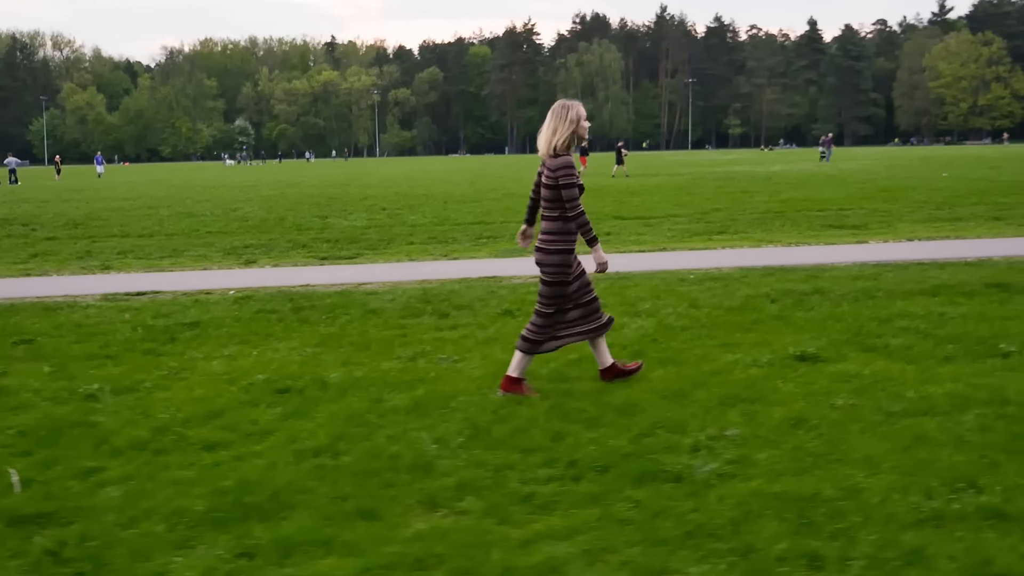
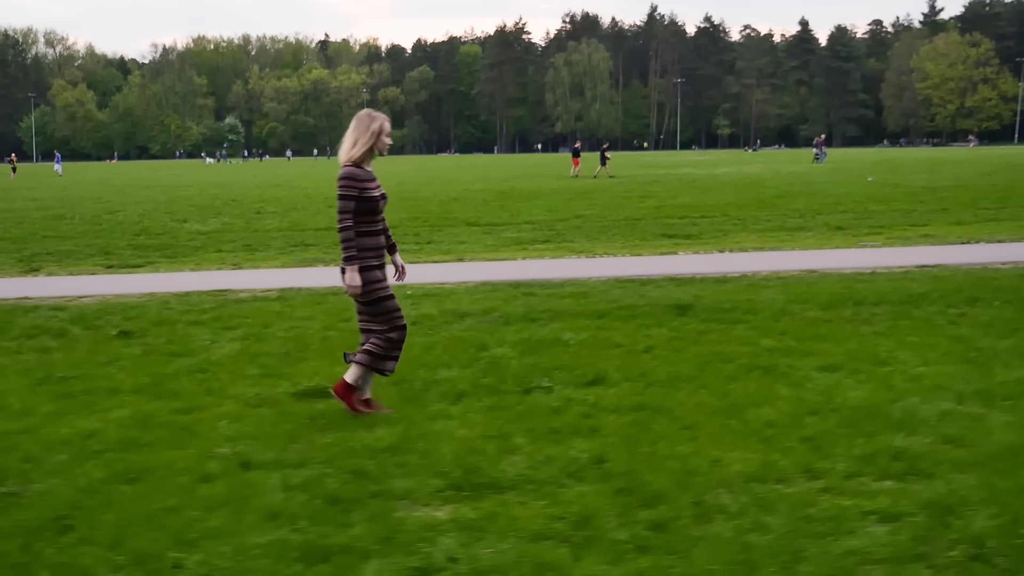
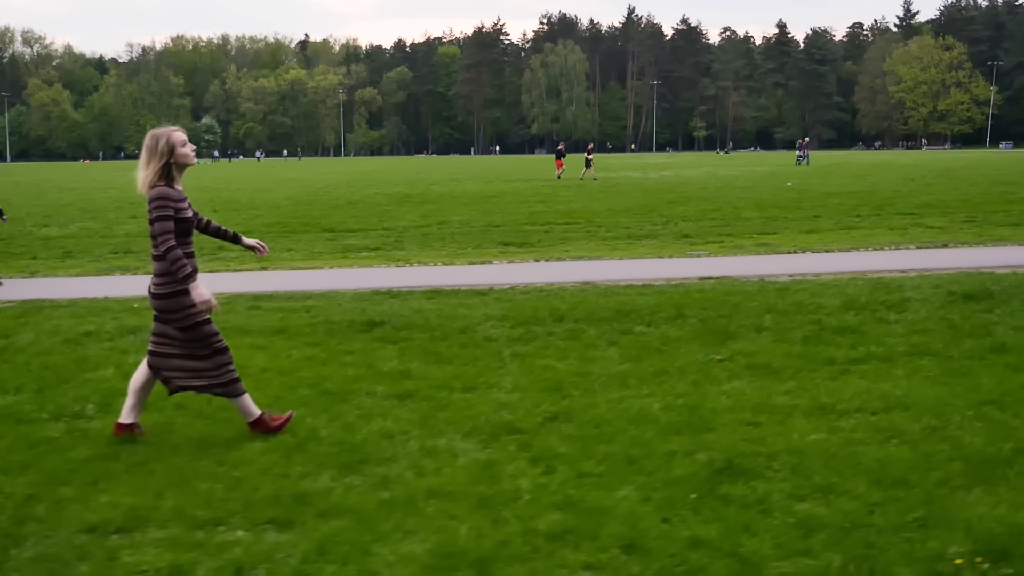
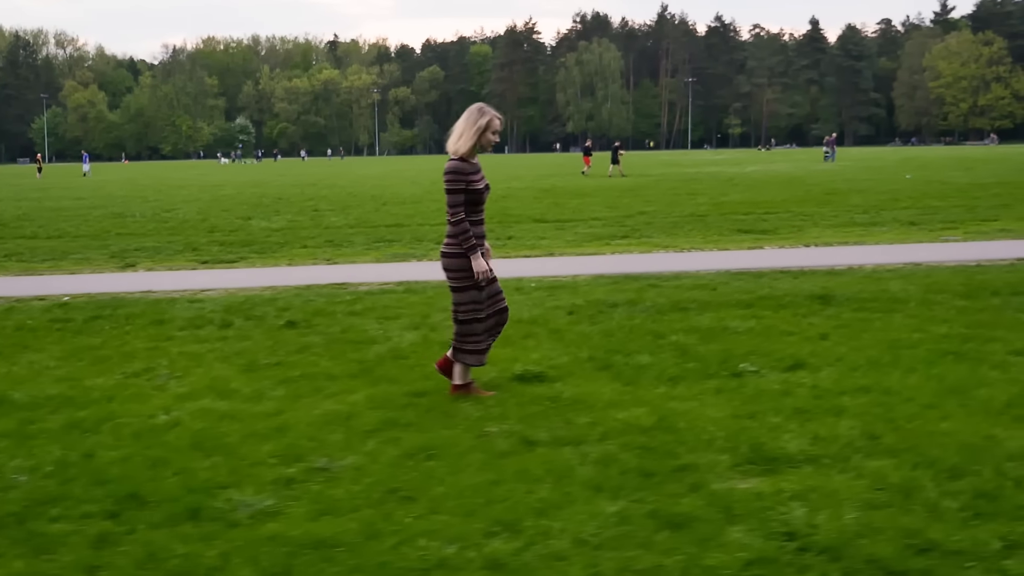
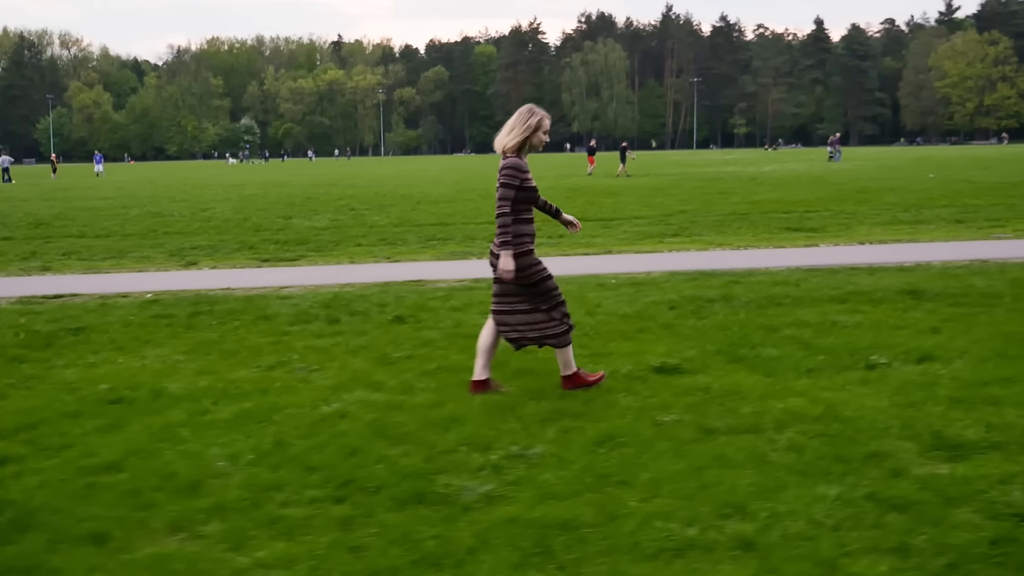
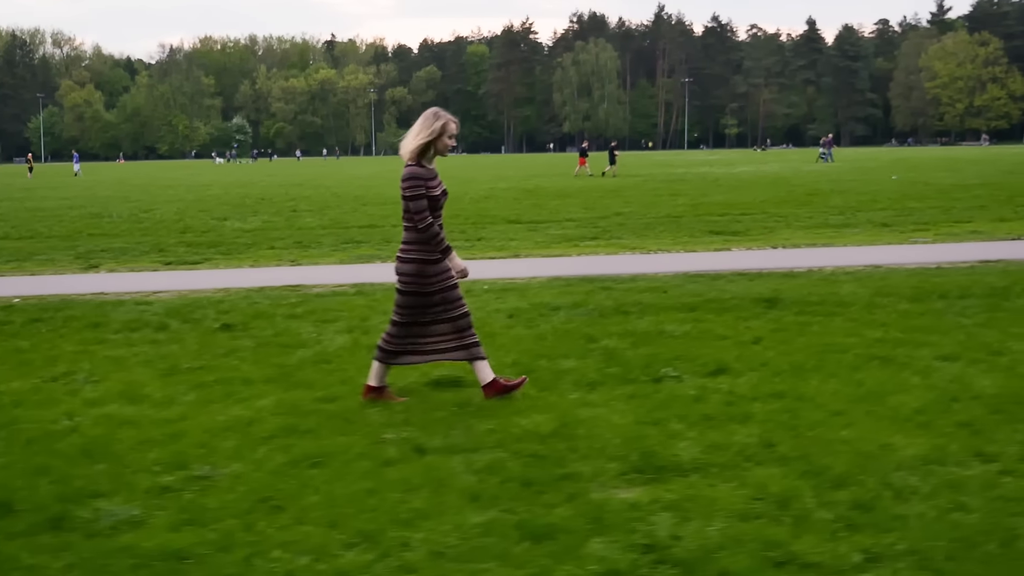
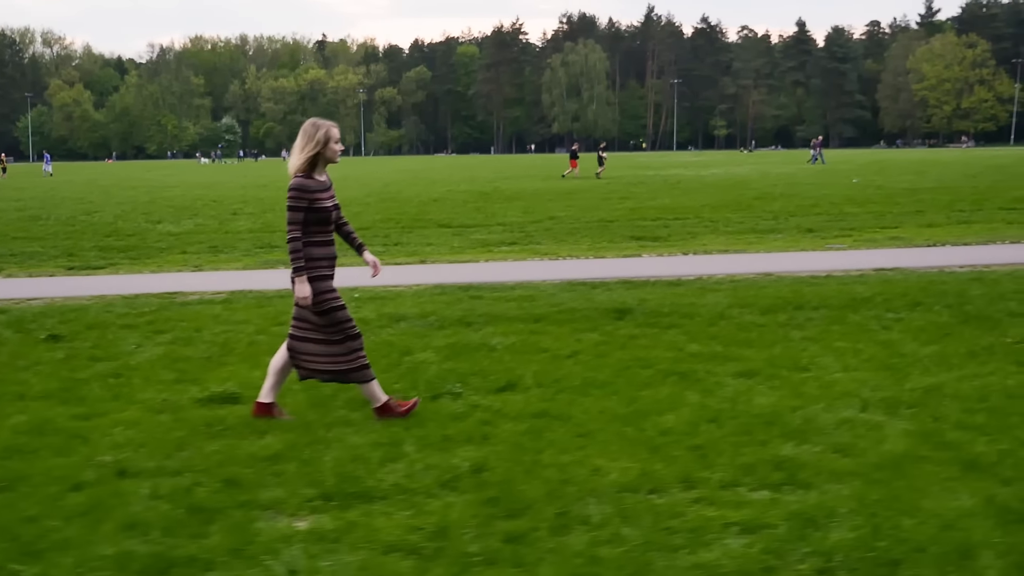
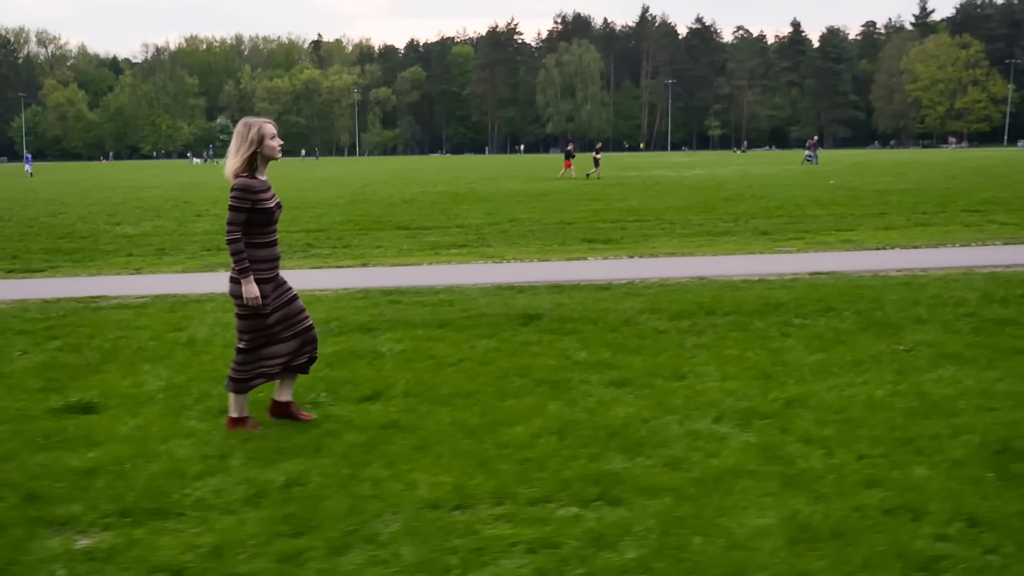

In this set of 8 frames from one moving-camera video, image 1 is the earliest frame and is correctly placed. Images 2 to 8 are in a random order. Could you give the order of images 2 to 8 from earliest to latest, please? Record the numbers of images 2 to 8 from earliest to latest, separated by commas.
5, 4, 6, 2, 7, 8, 3
